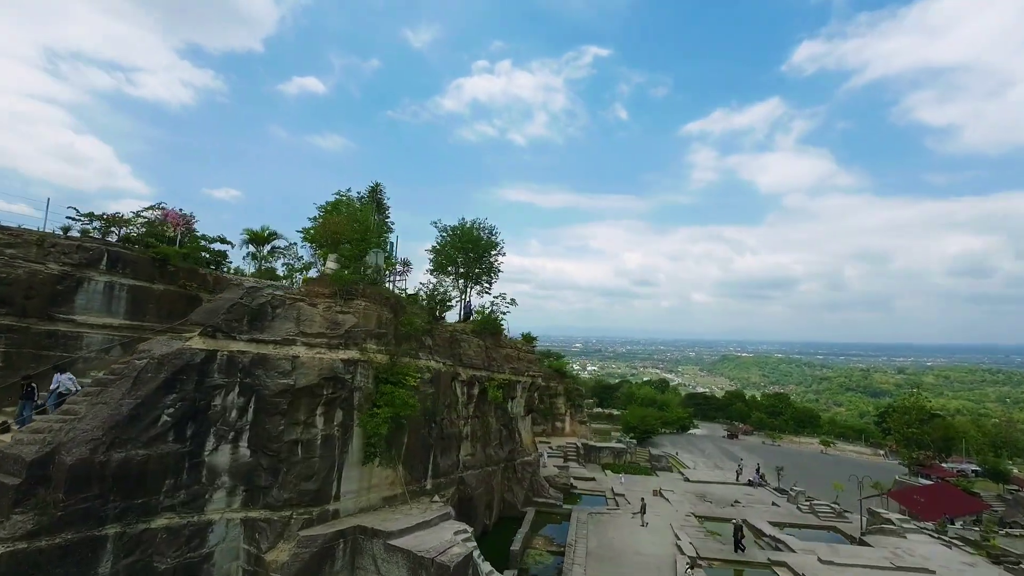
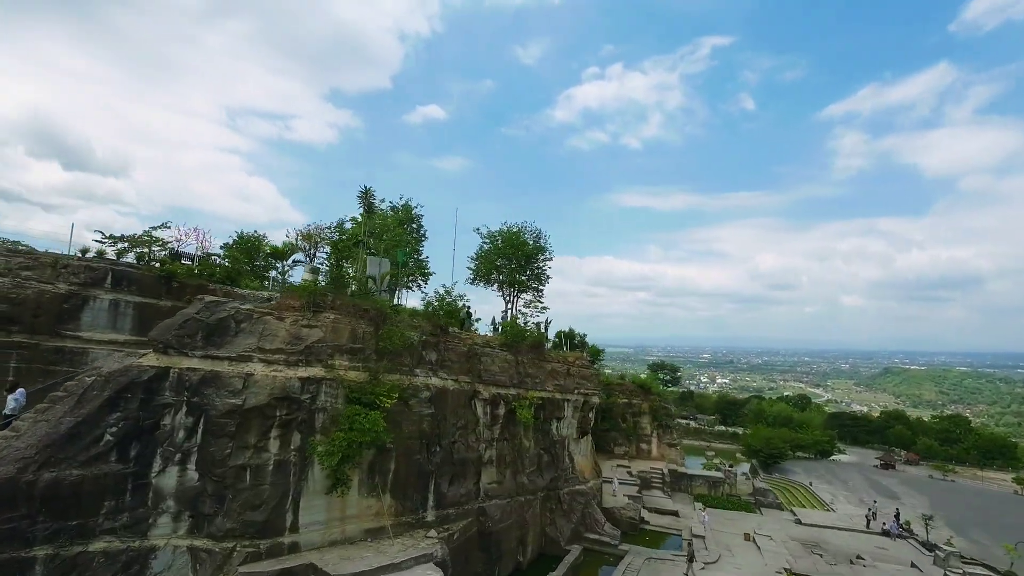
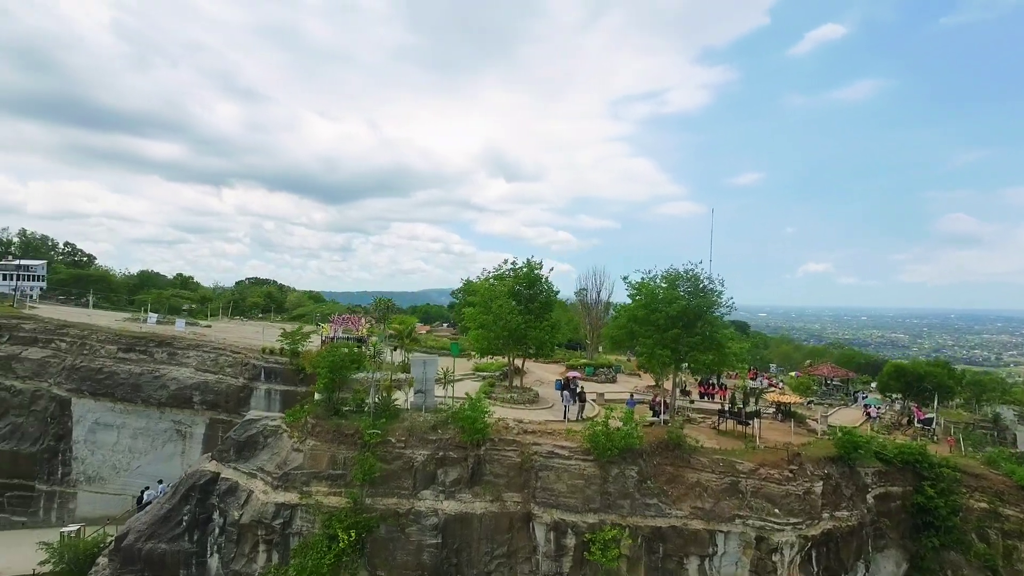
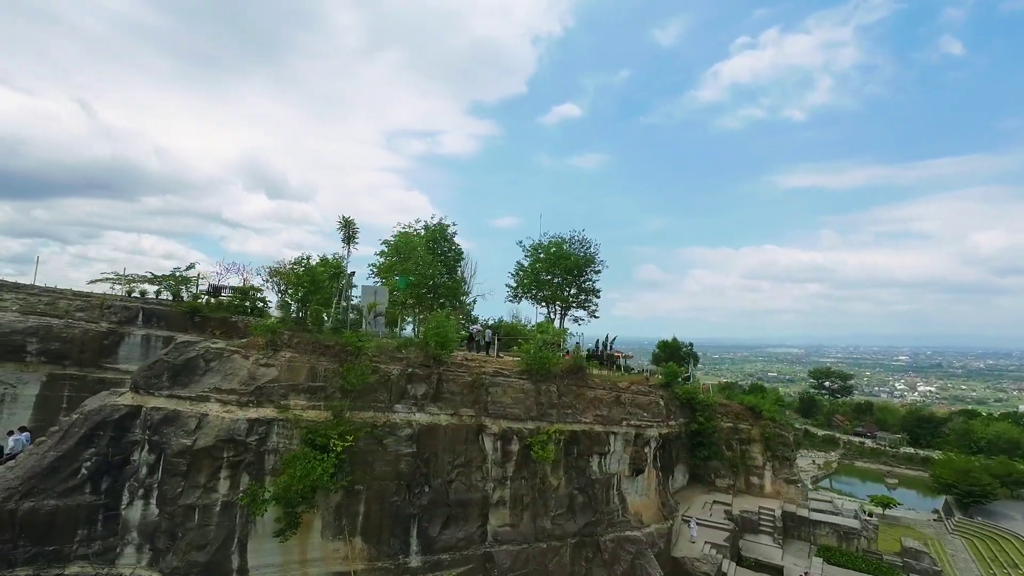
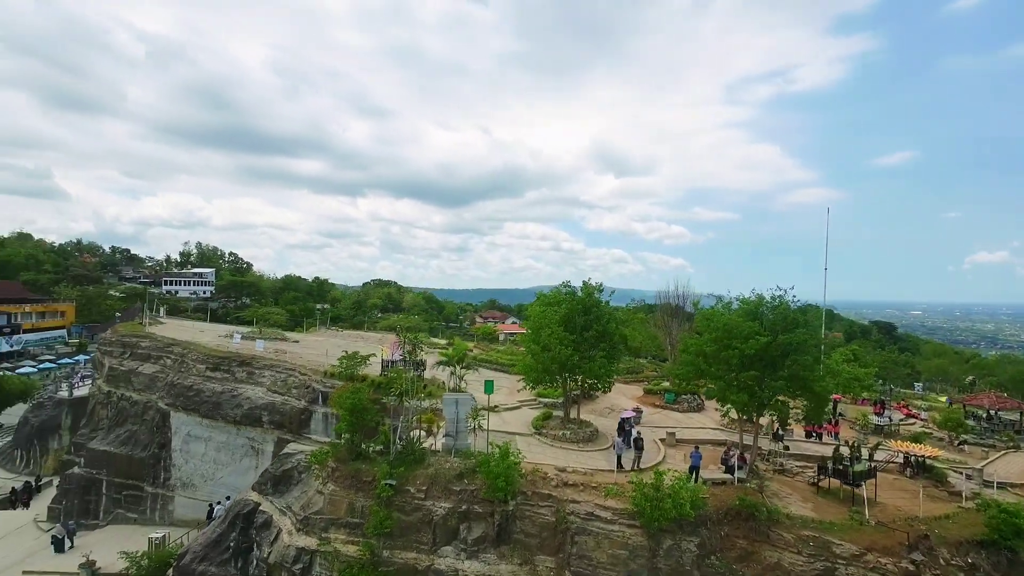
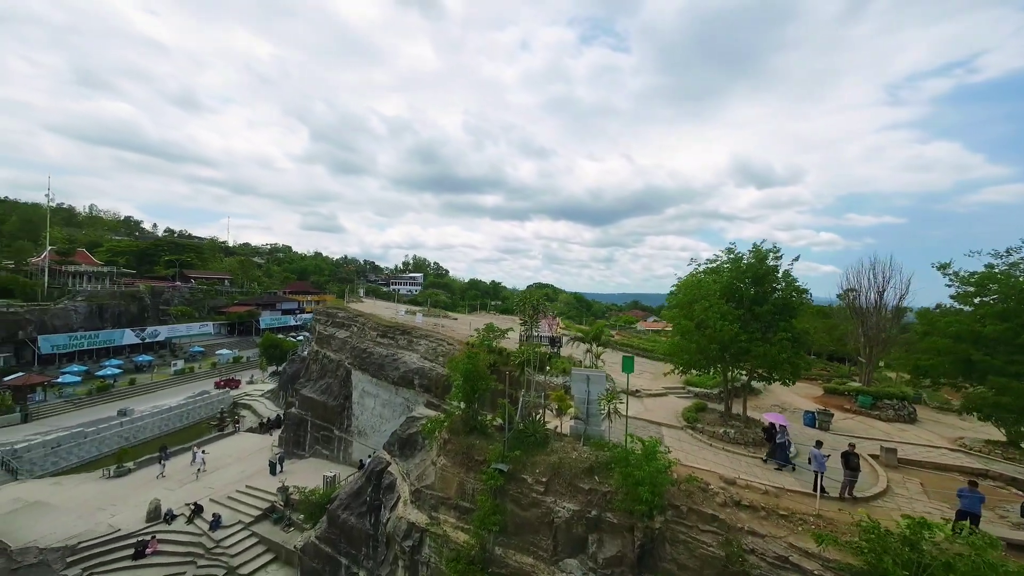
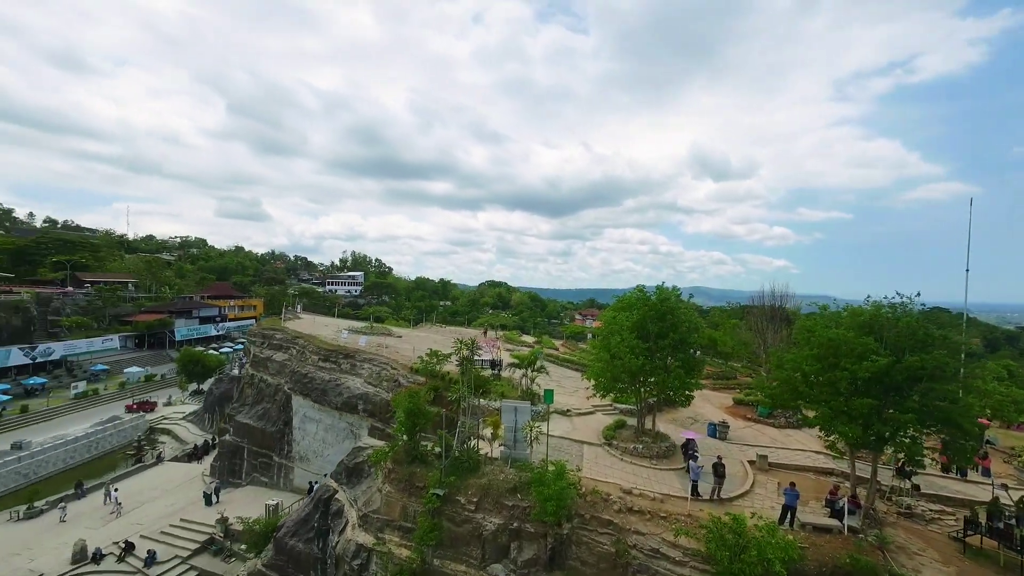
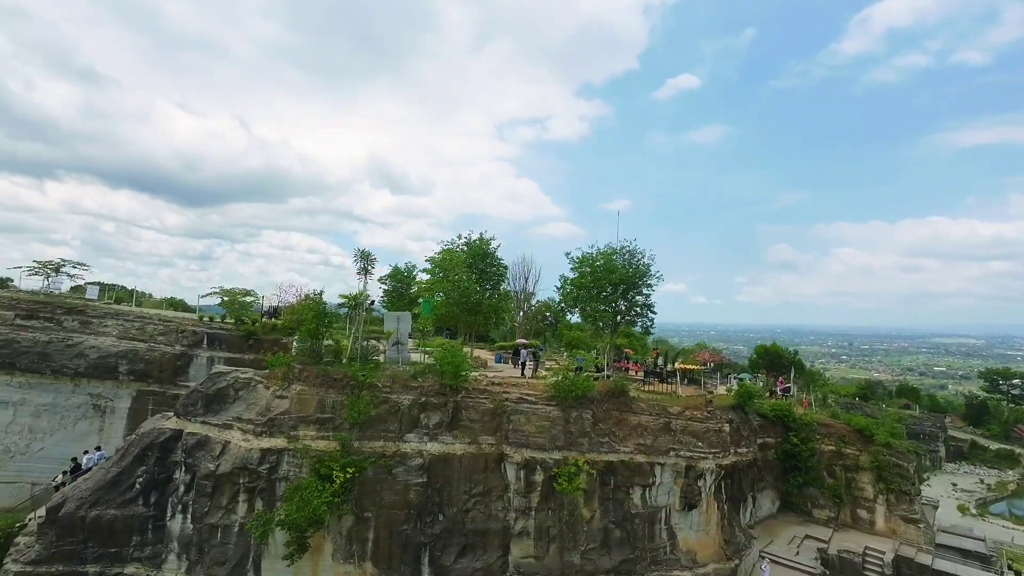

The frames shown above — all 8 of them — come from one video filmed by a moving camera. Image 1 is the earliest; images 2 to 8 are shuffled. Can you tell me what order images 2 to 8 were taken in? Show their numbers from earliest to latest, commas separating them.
2, 4, 8, 3, 5, 7, 6
